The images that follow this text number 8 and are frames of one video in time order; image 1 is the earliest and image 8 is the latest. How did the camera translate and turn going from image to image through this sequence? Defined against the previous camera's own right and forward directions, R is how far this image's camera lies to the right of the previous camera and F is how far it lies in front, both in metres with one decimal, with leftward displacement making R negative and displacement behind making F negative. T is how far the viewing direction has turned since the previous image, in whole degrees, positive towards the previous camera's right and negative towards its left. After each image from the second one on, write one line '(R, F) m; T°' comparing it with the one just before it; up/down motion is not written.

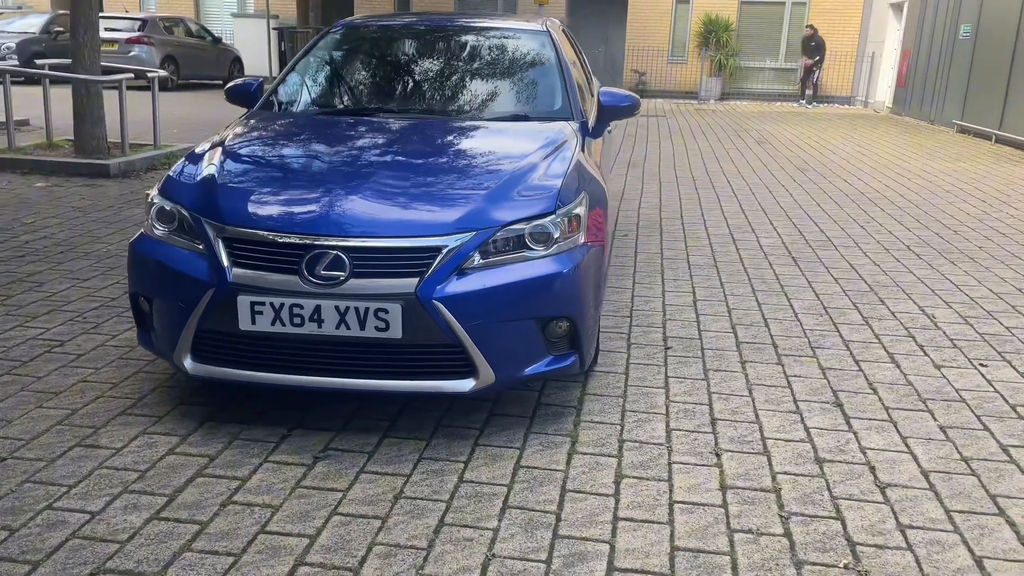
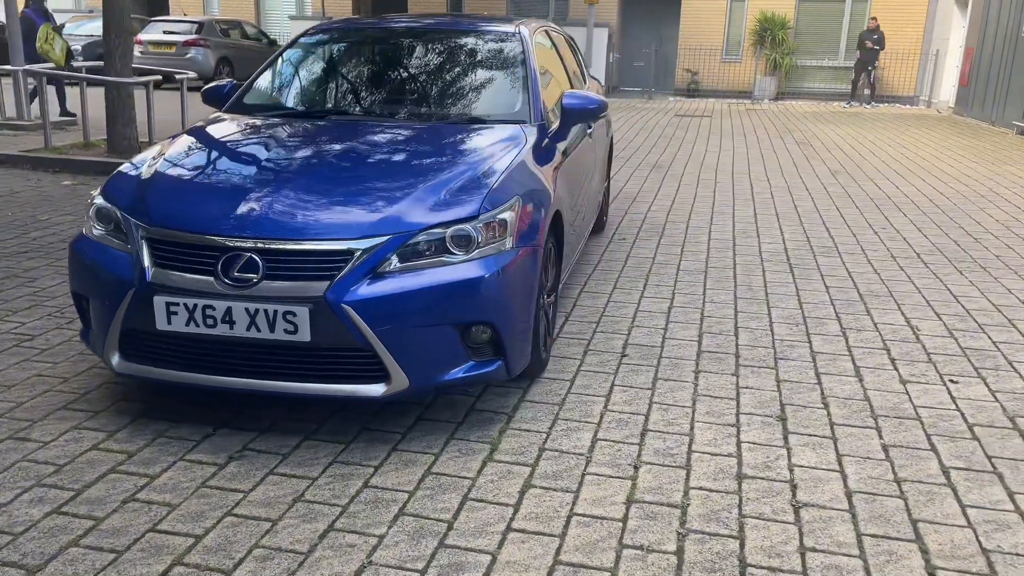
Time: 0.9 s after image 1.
(+0.6, +0.1) m; -4°
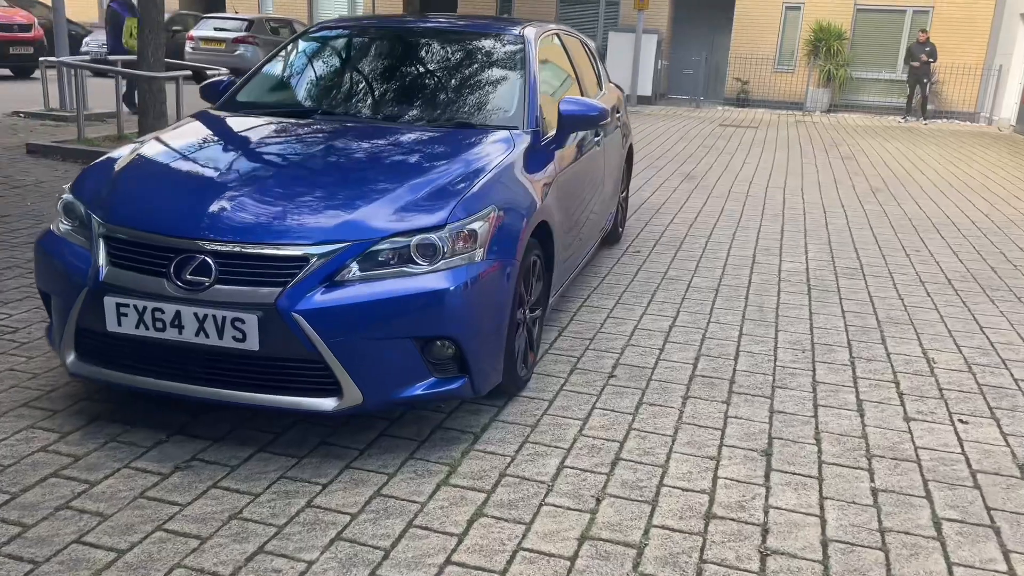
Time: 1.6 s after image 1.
(+0.3, +0.2) m; -3°
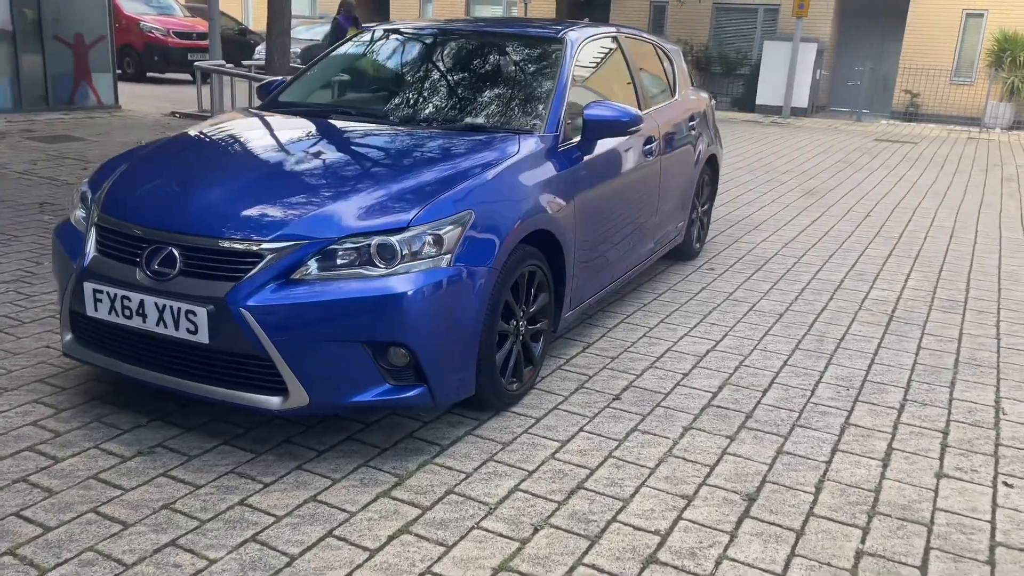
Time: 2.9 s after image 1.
(+0.7, +0.2) m; -11°
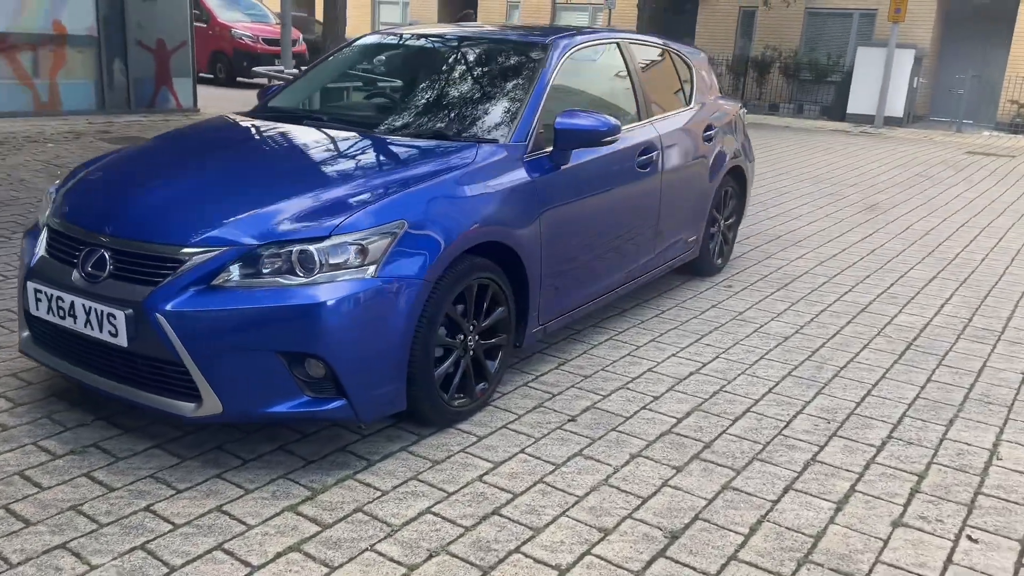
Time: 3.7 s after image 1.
(+0.6, +0.2) m; -6°
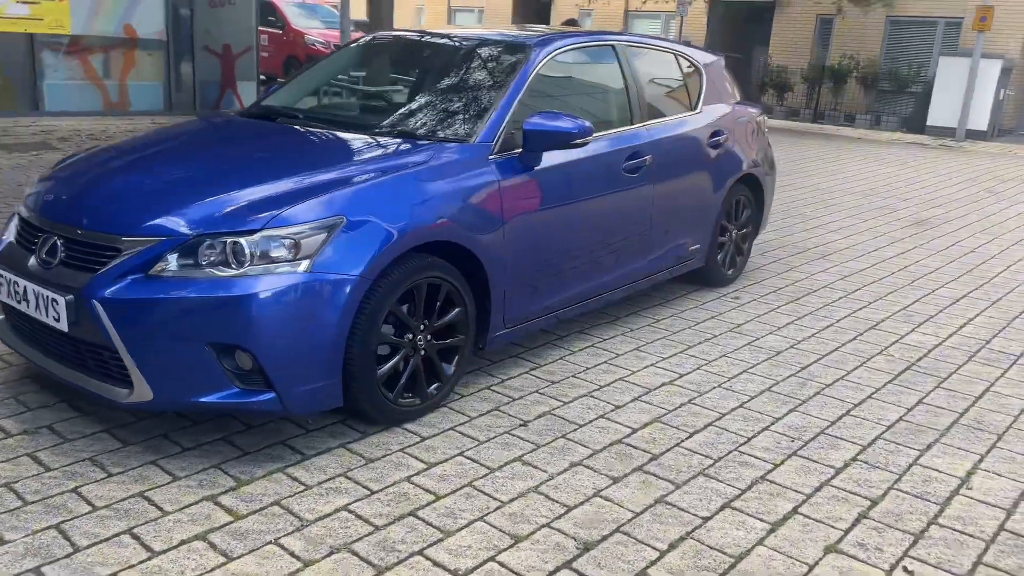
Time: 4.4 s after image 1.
(+0.6, +0.1) m; -5°
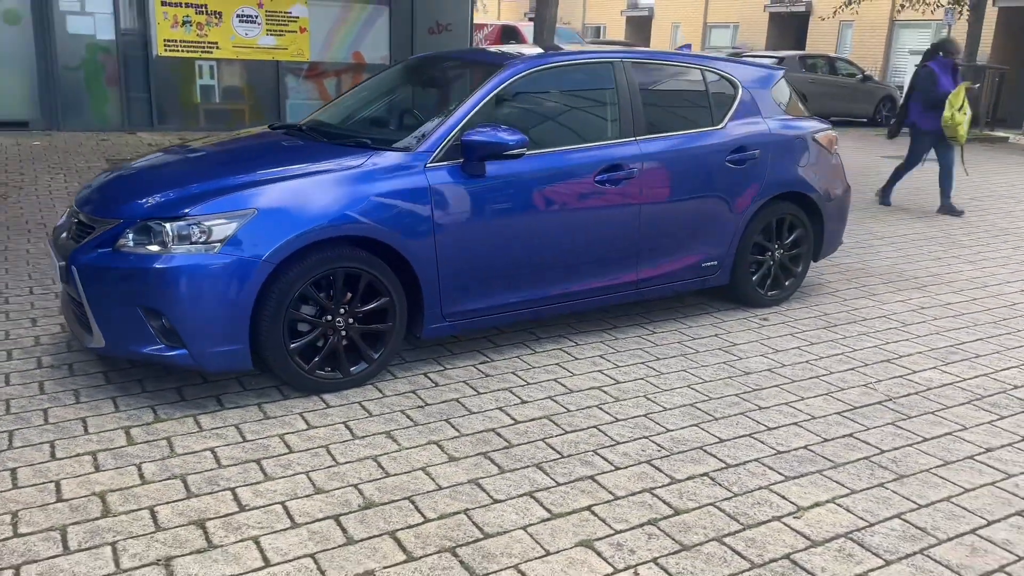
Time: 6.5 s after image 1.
(+1.8, -0.1) m; -19°
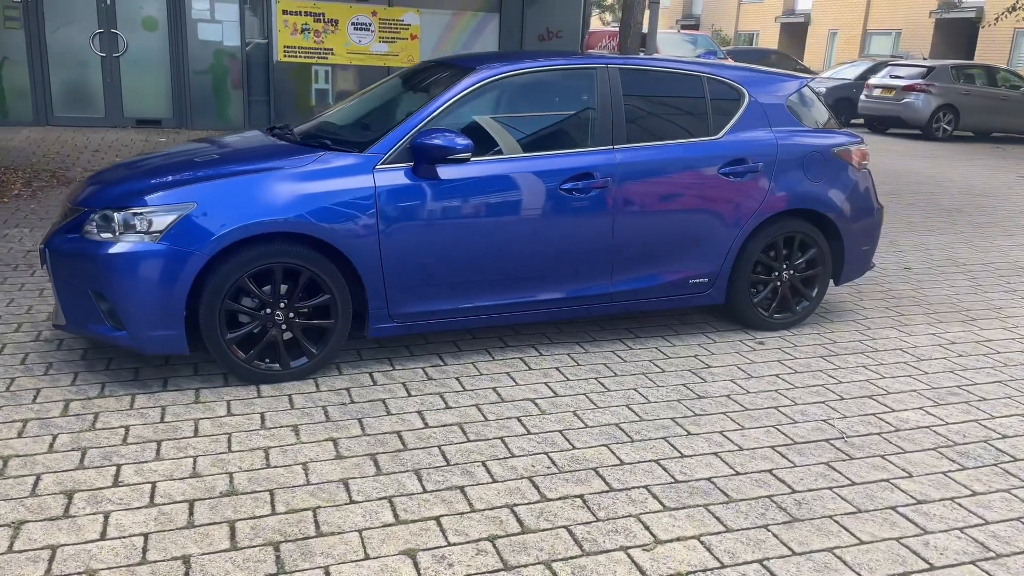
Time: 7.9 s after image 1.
(+1.1, +0.1) m; -10°
